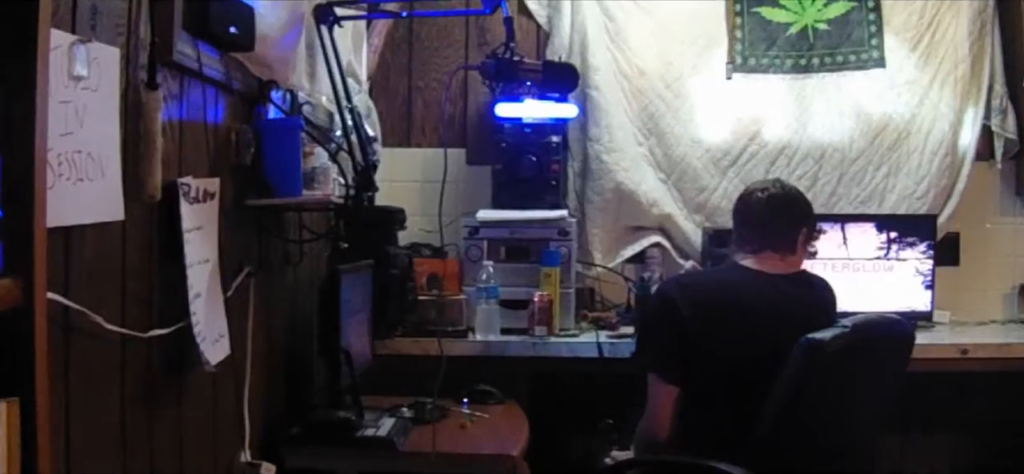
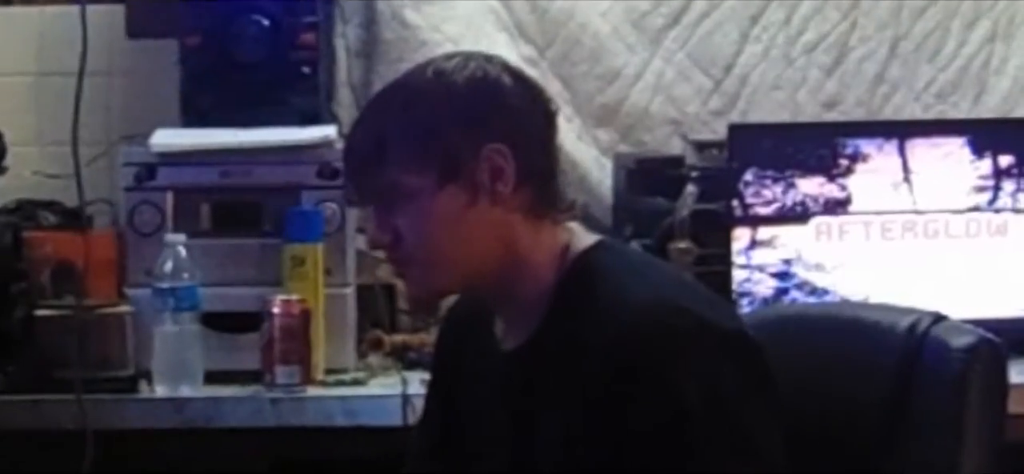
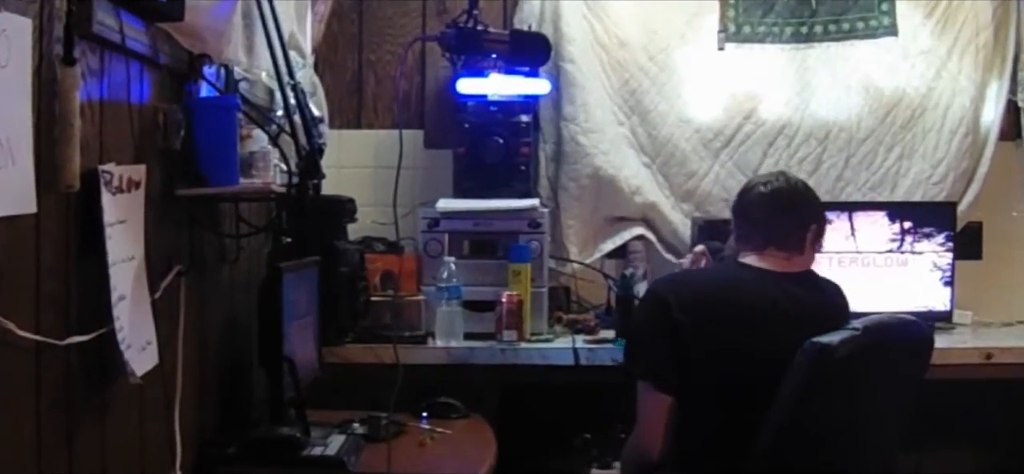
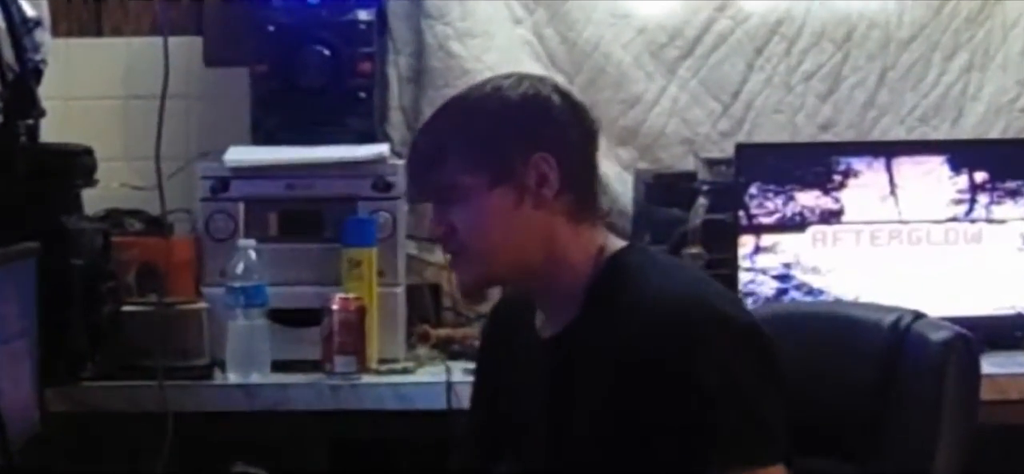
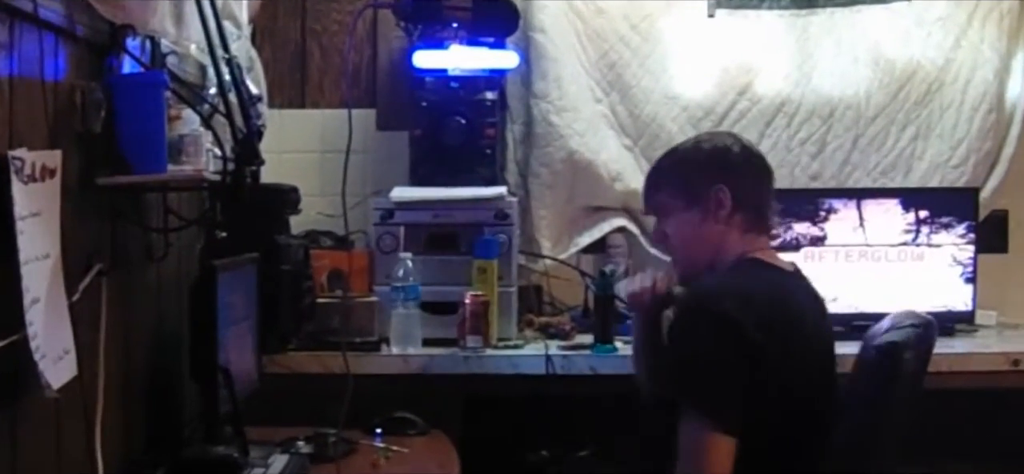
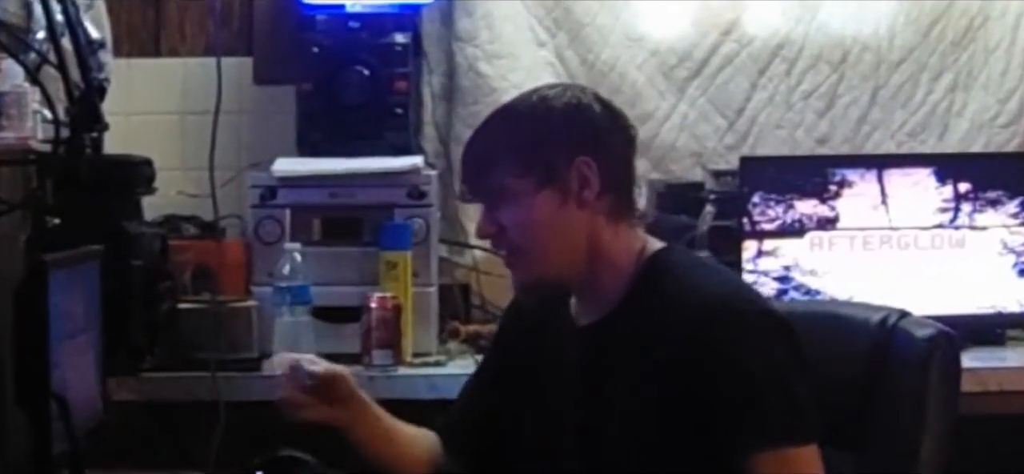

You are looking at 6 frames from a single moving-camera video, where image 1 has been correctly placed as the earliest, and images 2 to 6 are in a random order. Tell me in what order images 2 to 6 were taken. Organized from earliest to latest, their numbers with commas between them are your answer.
3, 5, 6, 4, 2
